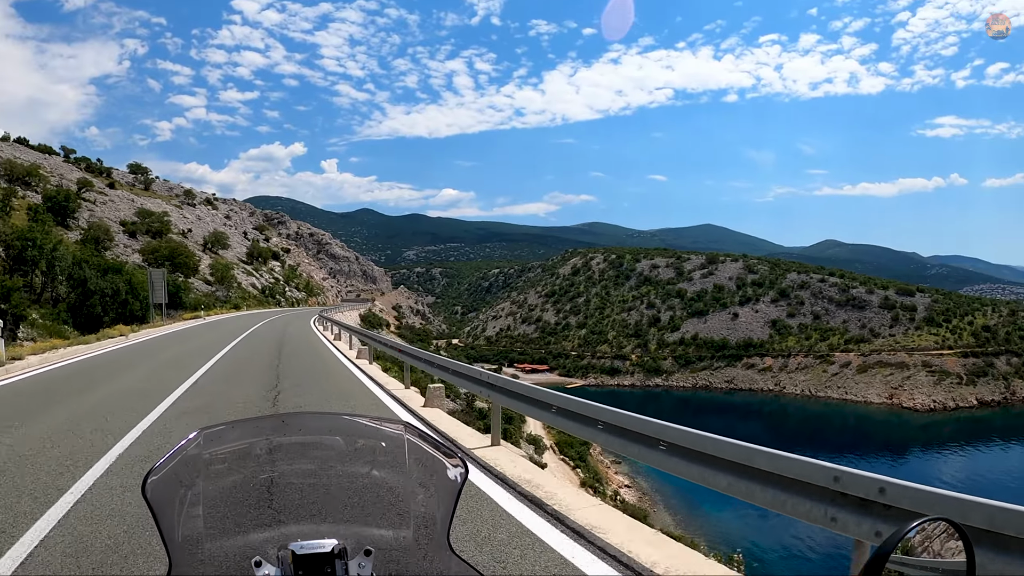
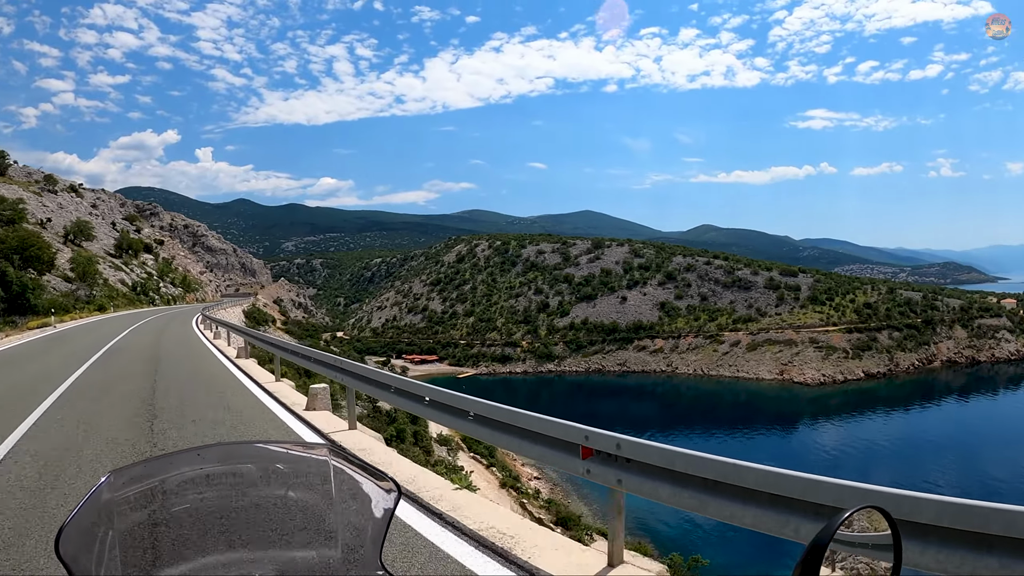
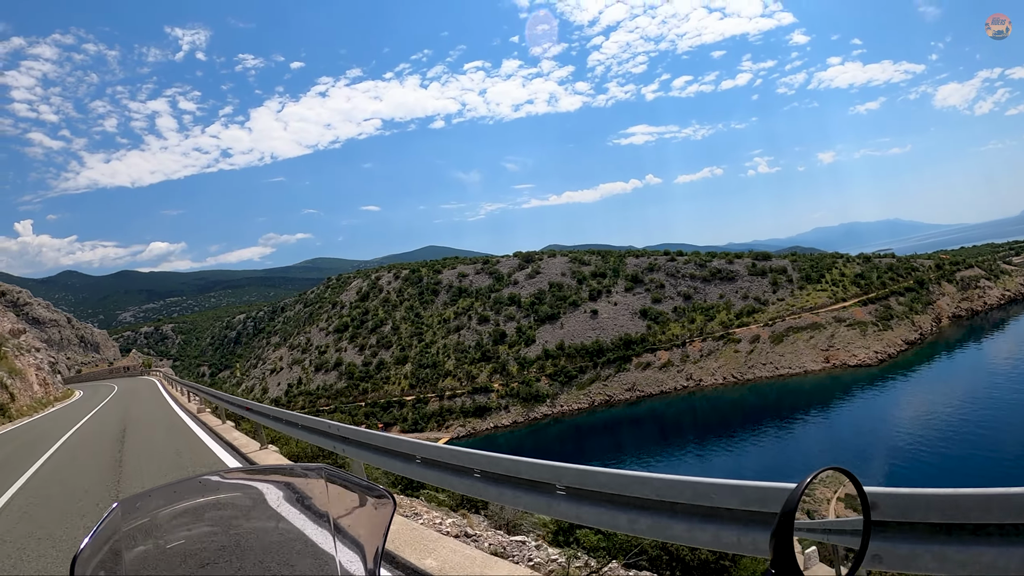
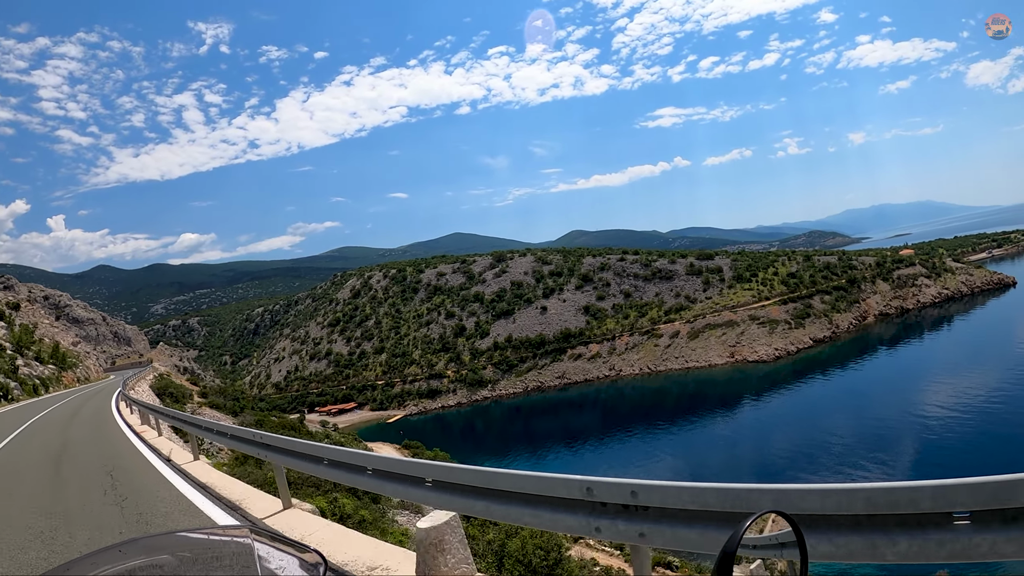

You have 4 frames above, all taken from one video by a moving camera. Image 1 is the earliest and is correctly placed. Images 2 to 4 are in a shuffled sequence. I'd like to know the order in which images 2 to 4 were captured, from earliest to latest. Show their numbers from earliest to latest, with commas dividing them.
2, 4, 3
